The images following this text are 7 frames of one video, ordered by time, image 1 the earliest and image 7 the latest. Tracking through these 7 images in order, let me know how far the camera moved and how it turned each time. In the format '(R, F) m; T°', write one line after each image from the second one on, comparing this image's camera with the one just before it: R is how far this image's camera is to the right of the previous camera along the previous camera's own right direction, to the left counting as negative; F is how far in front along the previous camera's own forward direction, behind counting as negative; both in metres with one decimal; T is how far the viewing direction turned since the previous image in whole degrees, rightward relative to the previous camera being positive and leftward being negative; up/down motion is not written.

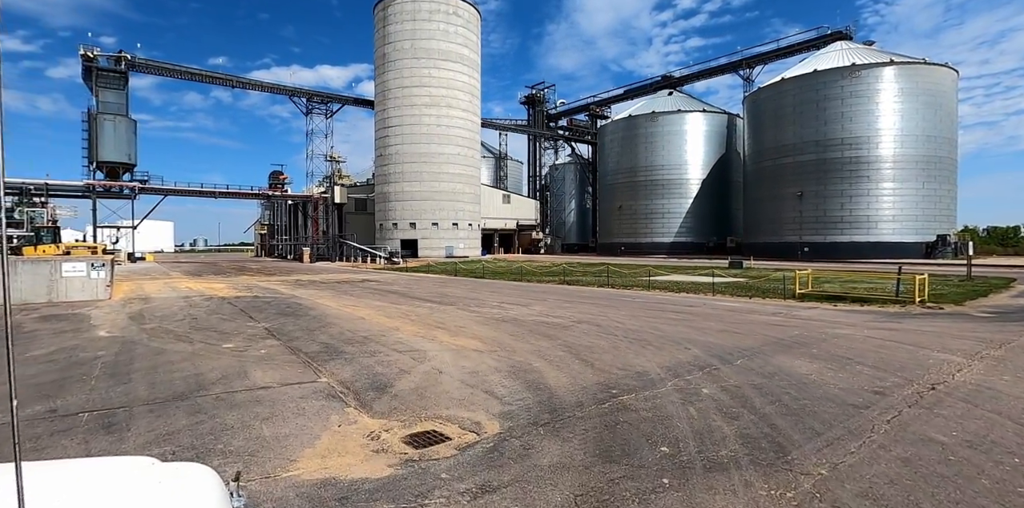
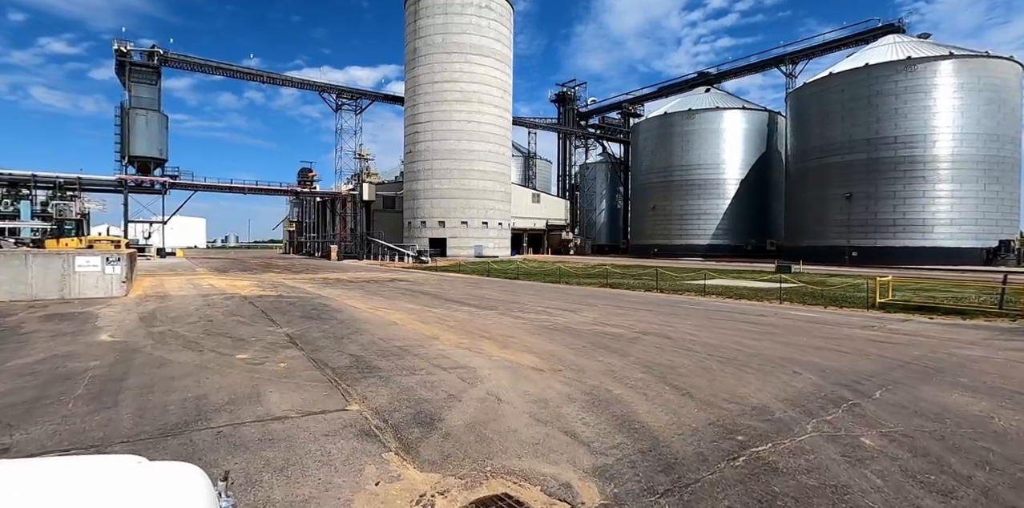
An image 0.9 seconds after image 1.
(-0.8, +1.9) m; -3°
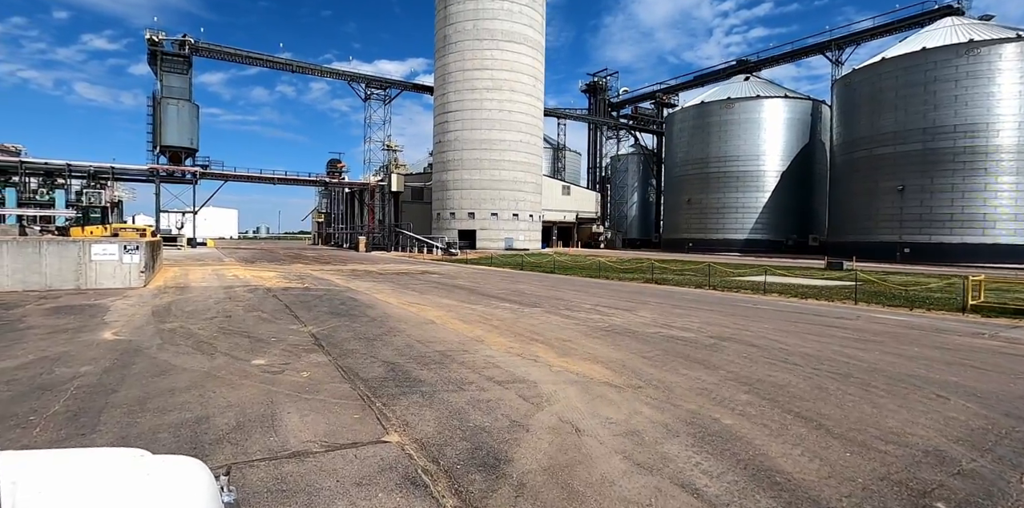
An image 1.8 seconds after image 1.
(-0.7, +1.6) m; -3°
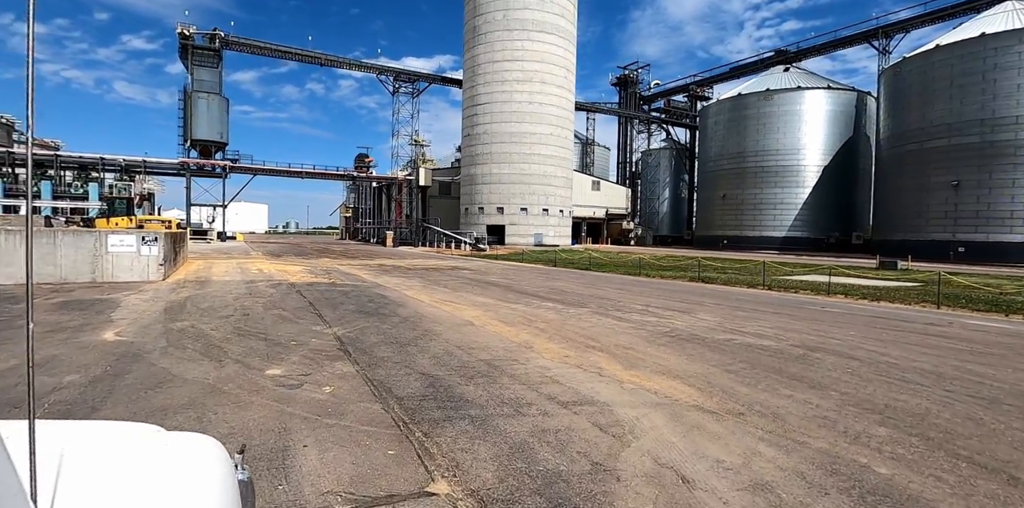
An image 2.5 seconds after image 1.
(-0.5, +1.4) m; -3°
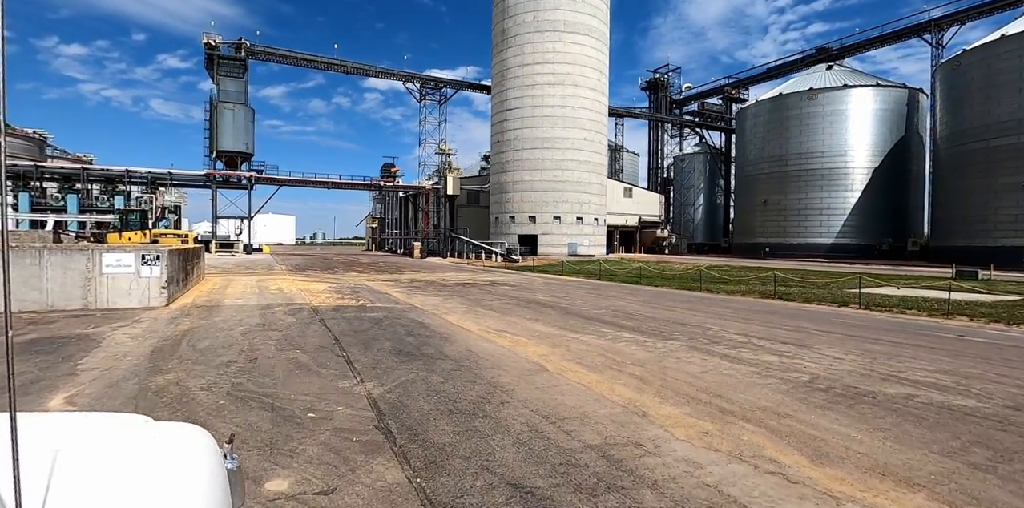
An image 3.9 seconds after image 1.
(-1.0, +2.4) m; -3°
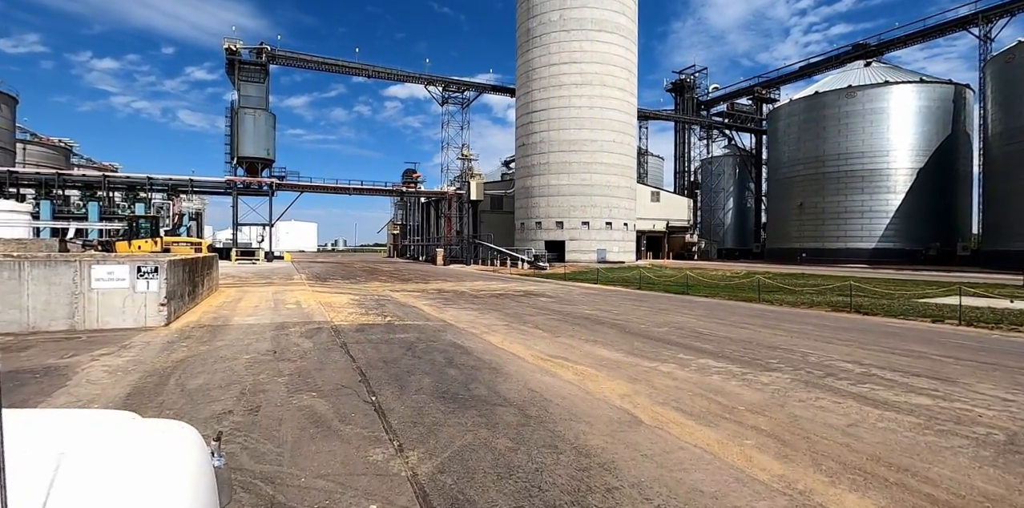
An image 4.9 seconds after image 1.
(-0.8, +1.9) m; -2°
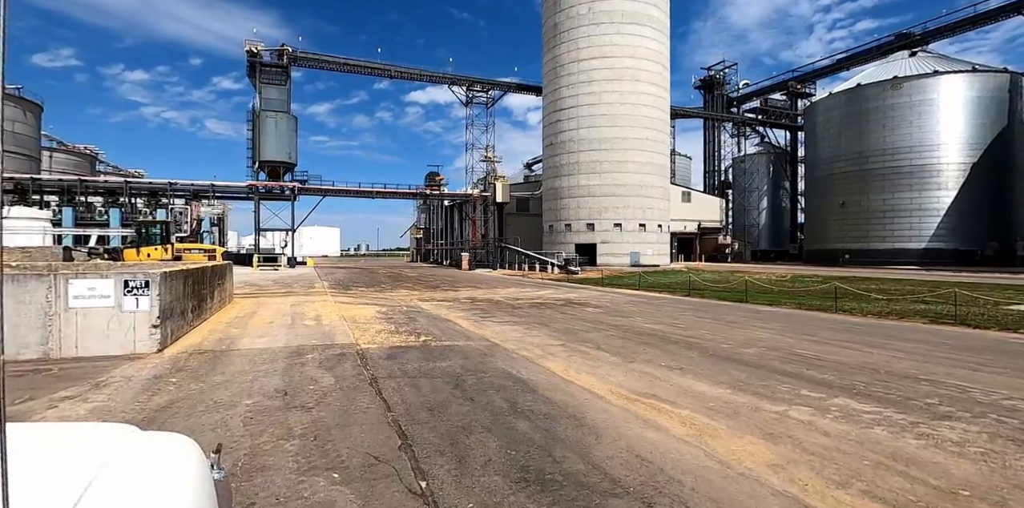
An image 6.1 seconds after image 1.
(-0.8, +2.0) m; -2°
